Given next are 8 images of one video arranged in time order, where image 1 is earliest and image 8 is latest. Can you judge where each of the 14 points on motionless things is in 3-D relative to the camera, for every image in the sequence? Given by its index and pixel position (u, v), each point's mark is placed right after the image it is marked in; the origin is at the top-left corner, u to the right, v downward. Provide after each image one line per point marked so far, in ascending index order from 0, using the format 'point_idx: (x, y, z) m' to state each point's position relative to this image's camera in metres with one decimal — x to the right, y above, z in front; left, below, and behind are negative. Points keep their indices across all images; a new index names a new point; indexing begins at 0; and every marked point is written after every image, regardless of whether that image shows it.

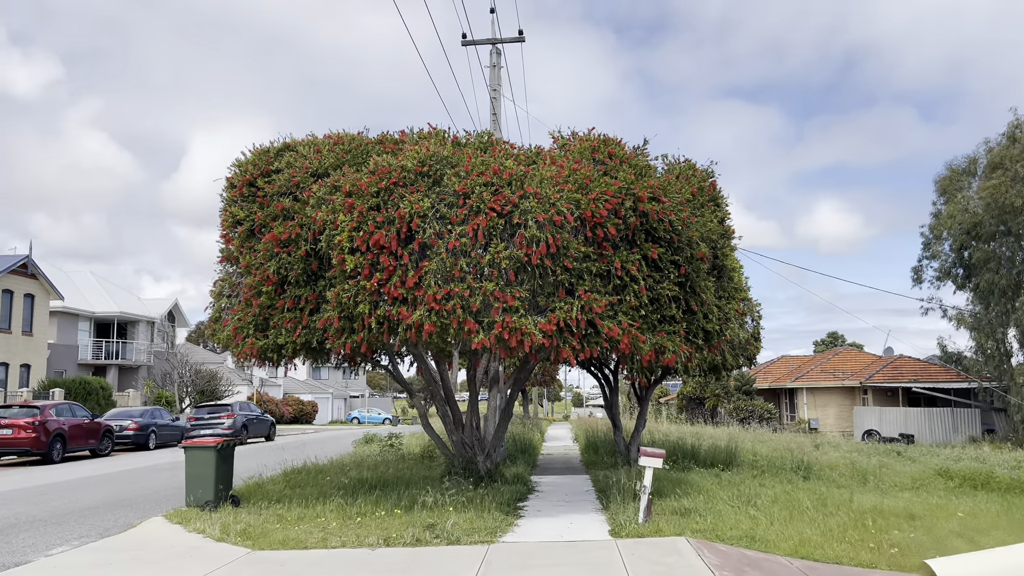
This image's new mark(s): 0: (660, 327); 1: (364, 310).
0: (+2.0, -0.5, +11.1) m
1: (-1.8, -0.3, +9.9) m
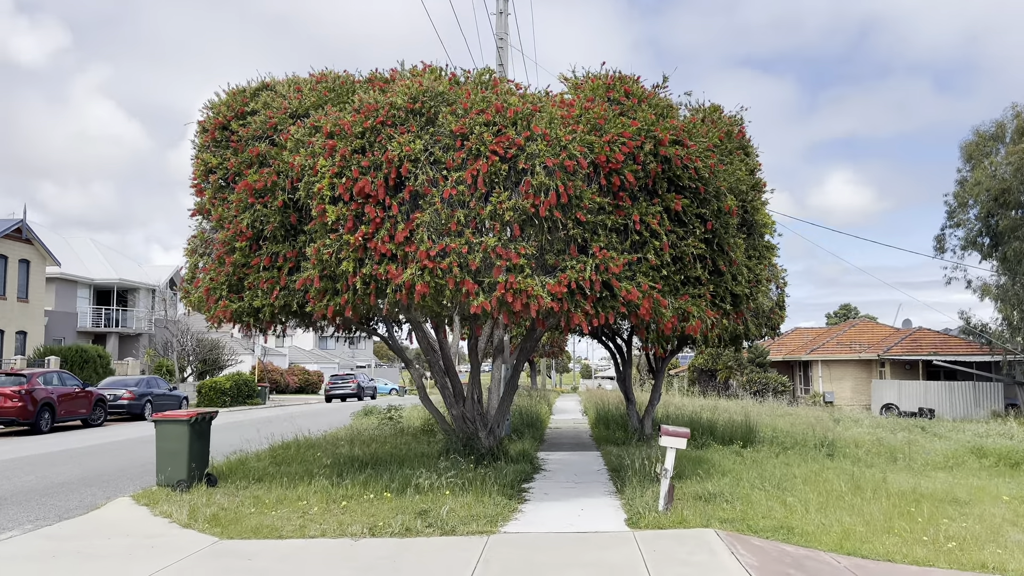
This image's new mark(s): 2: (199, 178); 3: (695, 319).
0: (+2.1, 0.0, +9.8) m
1: (-1.7, +0.2, +8.6) m
2: (-4.0, +1.4, +10.4) m
3: (+2.2, -0.4, +9.8) m
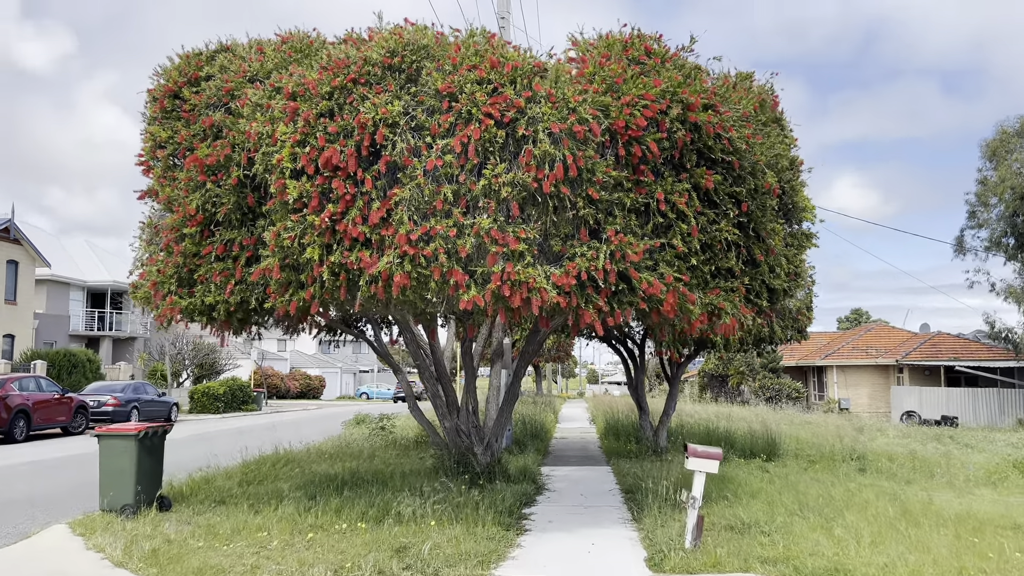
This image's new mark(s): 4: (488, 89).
0: (+2.0, 0.0, +8.3) m
1: (-1.8, +0.3, +7.2) m
2: (-4.0, +1.5, +9.0) m
3: (+2.2, -0.3, +8.3) m
4: (-0.2, +1.8, +7.3) m
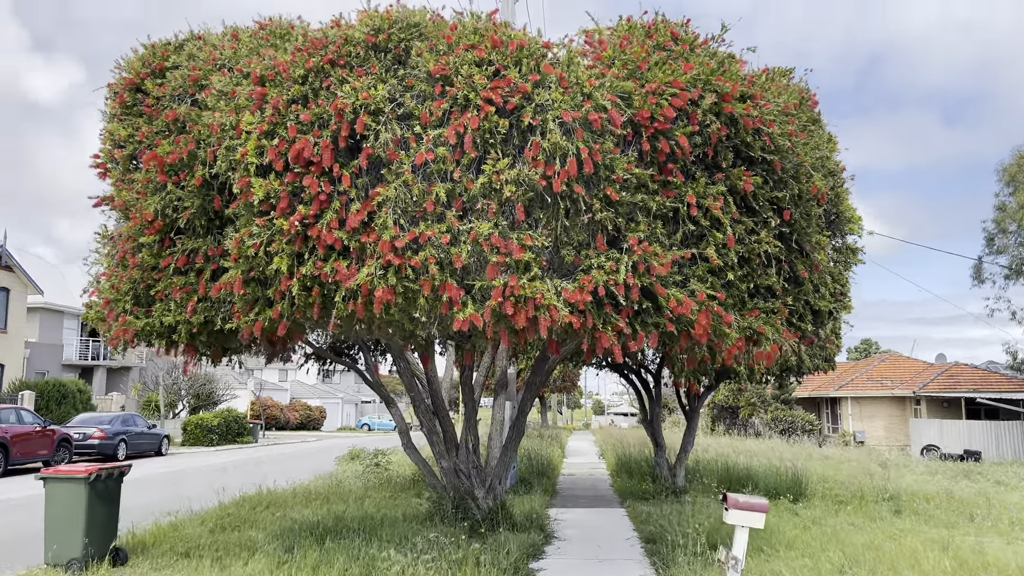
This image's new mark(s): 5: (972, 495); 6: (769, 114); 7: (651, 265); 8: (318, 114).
0: (+2.1, -0.1, +7.1) m
1: (-1.7, +0.2, +6.0) m
2: (-3.9, +1.3, +7.9) m
3: (+2.2, -0.5, +7.1) m
4: (-0.2, +1.6, +6.2) m
5: (+10.2, -4.6, +18.2) m
6: (+2.2, +1.5, +6.9) m
7: (+1.0, +0.2, +6.2) m
8: (-1.5, +1.3, +6.1) m
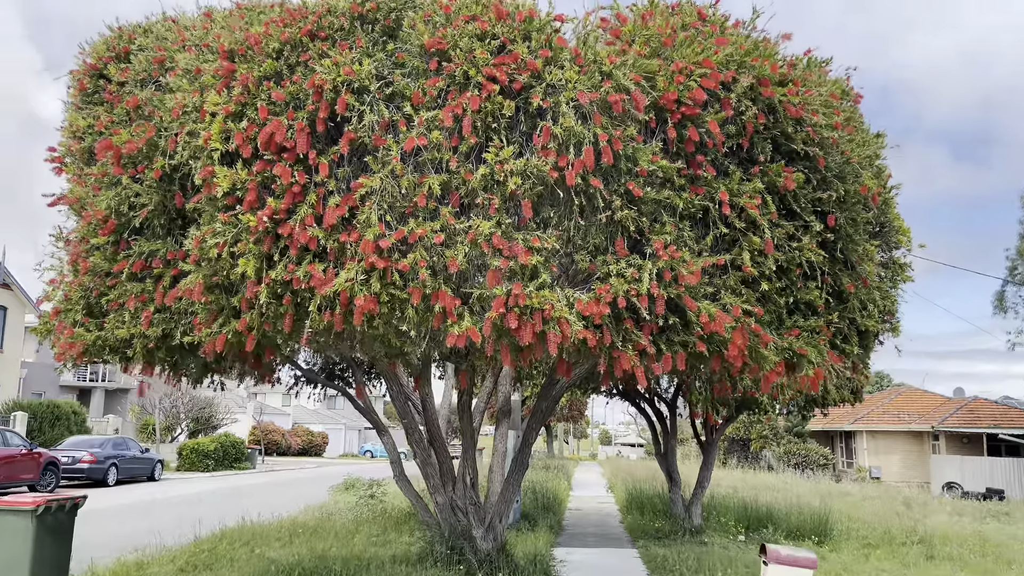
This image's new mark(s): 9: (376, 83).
0: (+2.1, -0.3, +6.2) m
1: (-1.7, +0.1, +5.1) m
2: (-3.9, +1.2, +7.1) m
3: (+2.2, -0.6, +6.1) m
4: (-0.1, +1.6, +5.3) m
5: (+10.3, -5.2, +17.0) m
6: (+2.2, +1.4, +6.0) m
7: (+1.1, +0.1, +5.2) m
8: (-1.4, +1.3, +5.3) m
9: (-0.9, +1.3, +5.3) m
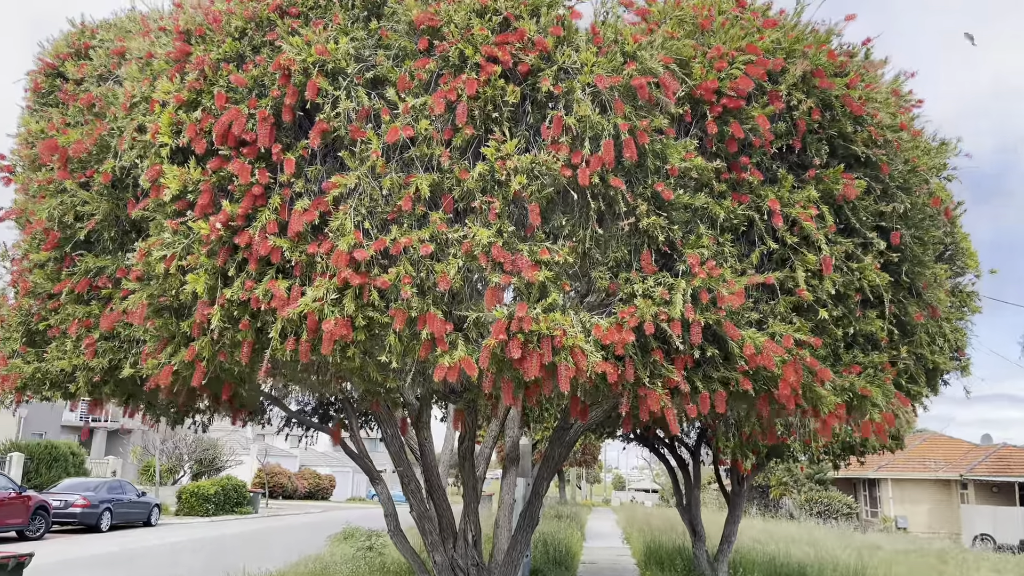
0: (+2.1, -0.4, +5.2) m
1: (-1.7, 0.0, +4.3) m
2: (-3.8, +1.0, +6.3) m
3: (+2.3, -0.8, +5.1) m
4: (-0.1, +1.5, +4.5) m
5: (+10.5, -6.0, +15.6) m
6: (+2.2, +1.2, +5.1) m
7: (+1.1, 0.0, +4.3) m
8: (-1.4, +1.1, +4.4) m
9: (-0.9, +1.2, +4.4) m
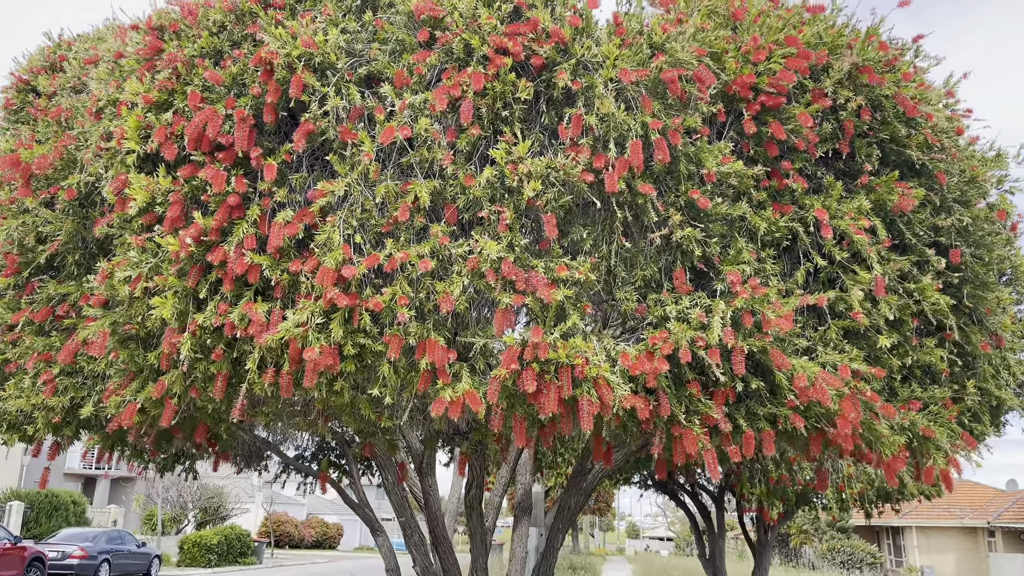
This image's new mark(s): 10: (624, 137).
0: (+2.2, -0.6, +4.6) m
1: (-1.6, -0.1, +3.7) m
2: (-3.7, +0.8, +5.8) m
3: (+2.3, -0.9, +4.5) m
4: (0.0, +1.3, +4.0) m
5: (+10.7, -6.6, +14.6) m
6: (+2.3, +1.0, +4.6) m
7: (+1.2, -0.1, +3.7) m
8: (-1.3, +1.0, +3.9) m
9: (-0.8, +1.1, +3.9) m
10: (+0.5, +0.7, +3.8) m
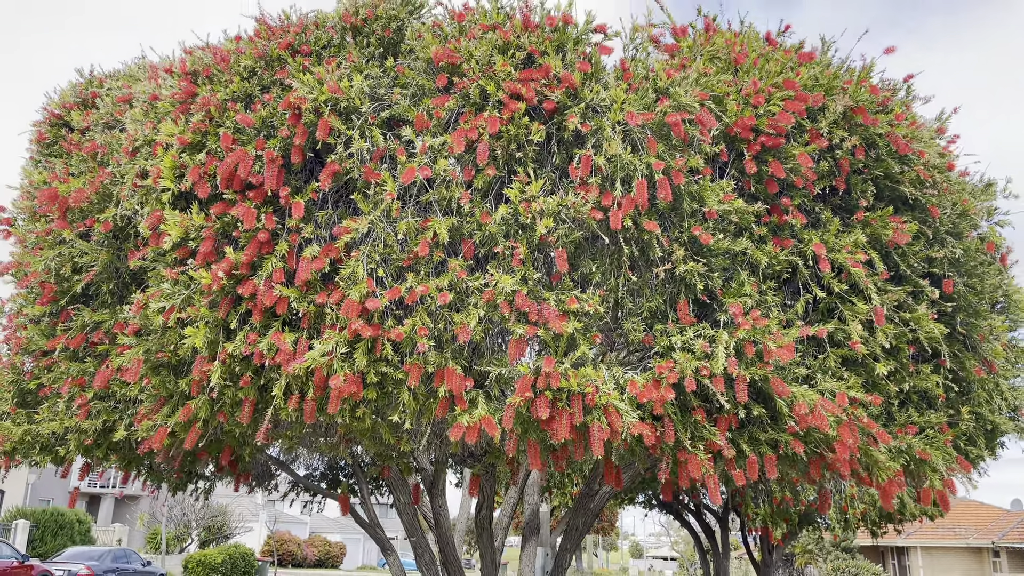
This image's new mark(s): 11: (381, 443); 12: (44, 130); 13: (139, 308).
0: (+2.3, -0.7, +4.8) m
1: (-1.5, -0.2, +3.9) m
2: (-3.7, +0.6, +6.0) m
3: (+2.4, -1.1, +4.7) m
4: (0.0, +1.2, +4.2) m
5: (+10.8, -7.0, +14.6) m
6: (+2.4, +0.9, +4.8) m
7: (+1.2, -0.3, +3.9) m
8: (-1.3, +0.9, +4.2) m
9: (-0.7, +0.9, +4.2) m
10: (+0.6, +0.6, +4.0) m
11: (-0.7, -0.8, +4.4) m
12: (-3.4, +1.2, +6.0) m
13: (-1.9, -0.1, +4.1) m
